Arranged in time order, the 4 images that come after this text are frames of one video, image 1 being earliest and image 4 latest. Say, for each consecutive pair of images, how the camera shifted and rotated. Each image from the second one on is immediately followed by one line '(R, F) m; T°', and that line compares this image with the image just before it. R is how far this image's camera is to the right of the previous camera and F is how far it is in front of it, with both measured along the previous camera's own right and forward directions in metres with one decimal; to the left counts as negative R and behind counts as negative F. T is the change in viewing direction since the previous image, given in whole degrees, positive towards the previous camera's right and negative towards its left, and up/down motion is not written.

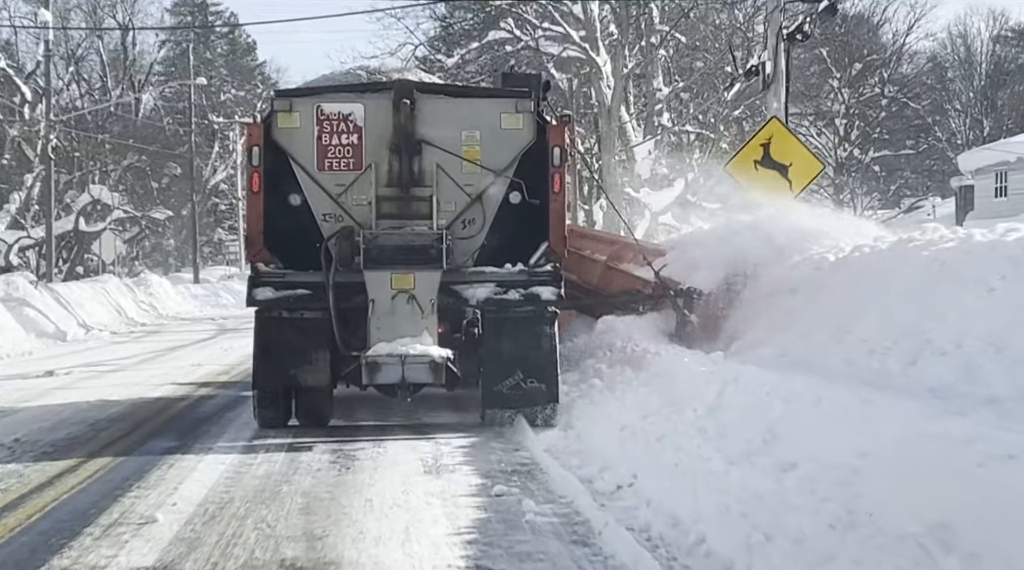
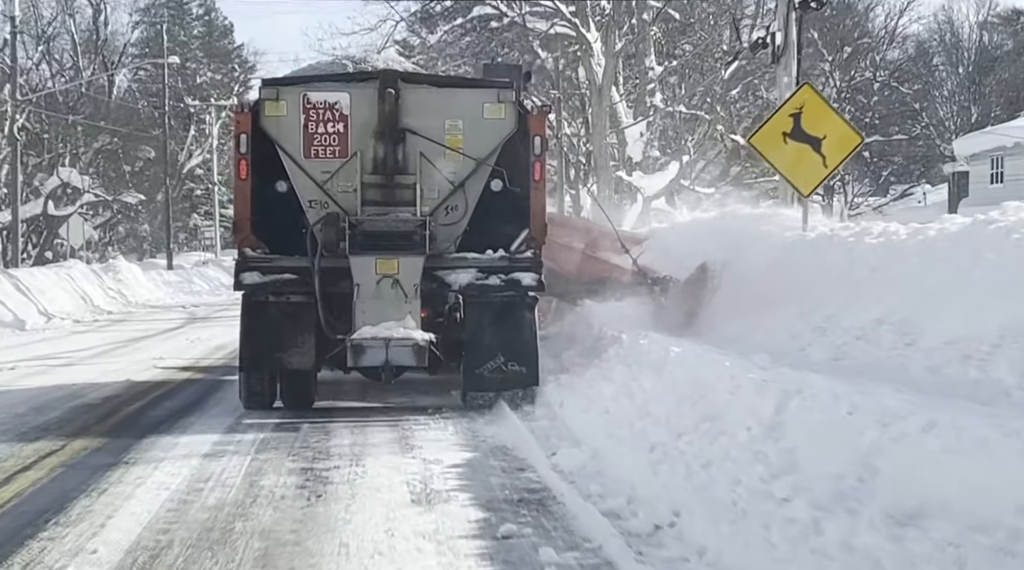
(-0.1, +1.4) m; +1°
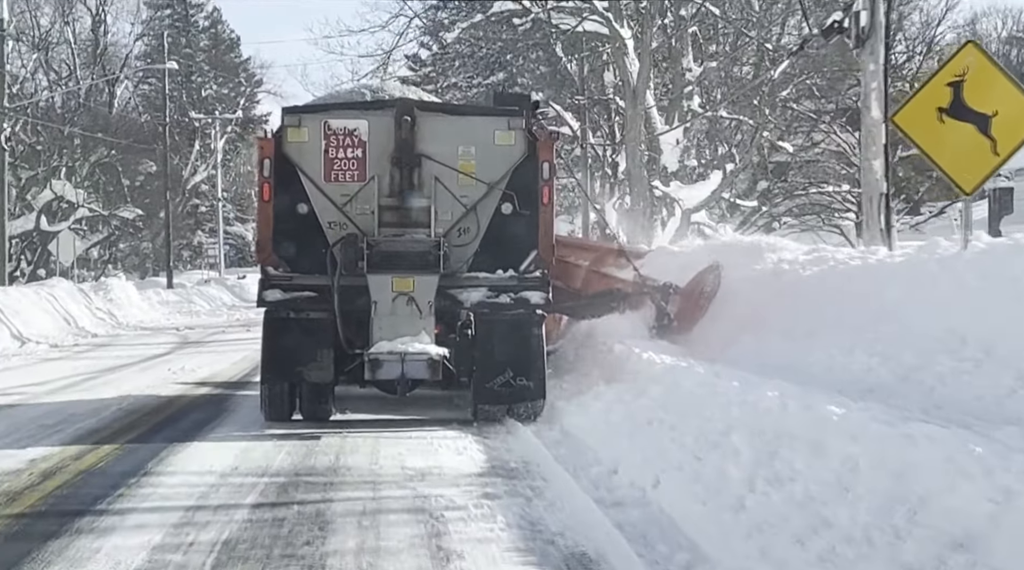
(-0.3, +2.6) m; 0°
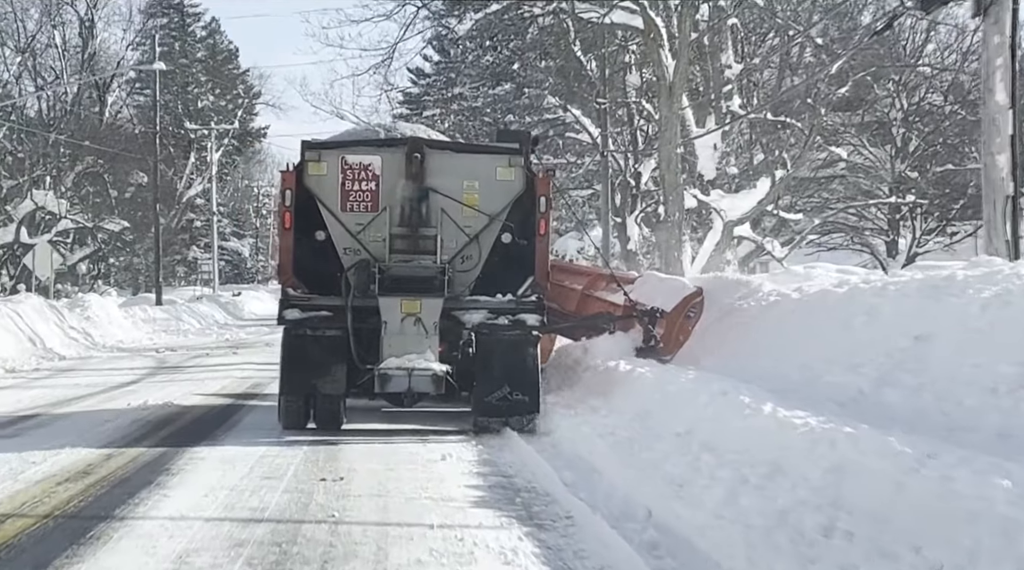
(-0.3, +2.8) m; 0°
